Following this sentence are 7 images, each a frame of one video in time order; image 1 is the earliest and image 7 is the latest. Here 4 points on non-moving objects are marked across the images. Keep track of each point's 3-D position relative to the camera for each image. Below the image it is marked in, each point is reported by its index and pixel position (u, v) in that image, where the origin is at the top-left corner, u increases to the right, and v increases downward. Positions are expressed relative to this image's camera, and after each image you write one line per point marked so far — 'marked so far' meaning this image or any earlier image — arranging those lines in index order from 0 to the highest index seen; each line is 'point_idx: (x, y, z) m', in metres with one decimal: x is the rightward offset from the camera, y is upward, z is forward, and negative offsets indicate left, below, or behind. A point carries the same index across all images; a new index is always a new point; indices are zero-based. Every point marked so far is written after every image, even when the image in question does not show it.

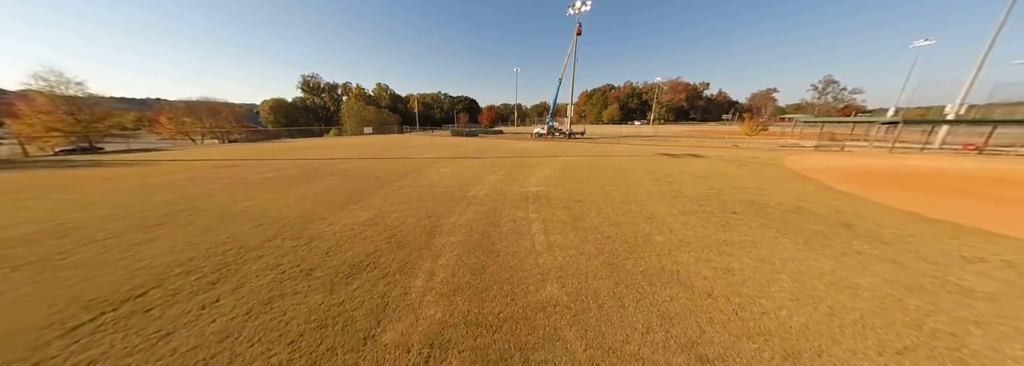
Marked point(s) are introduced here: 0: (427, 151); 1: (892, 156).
0: (-5.4, +2.0, +15.4) m
1: (+20.1, +1.4, +12.4) m
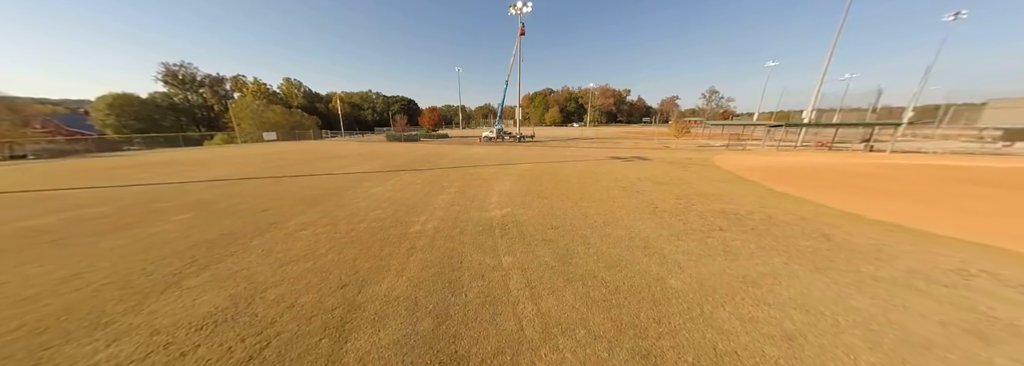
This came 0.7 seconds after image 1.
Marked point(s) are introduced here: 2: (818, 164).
0: (-8.2, +1.0, +12.4) m
1: (+17.3, +1.9, +15.1) m
2: (+15.7, +1.0, +12.2) m
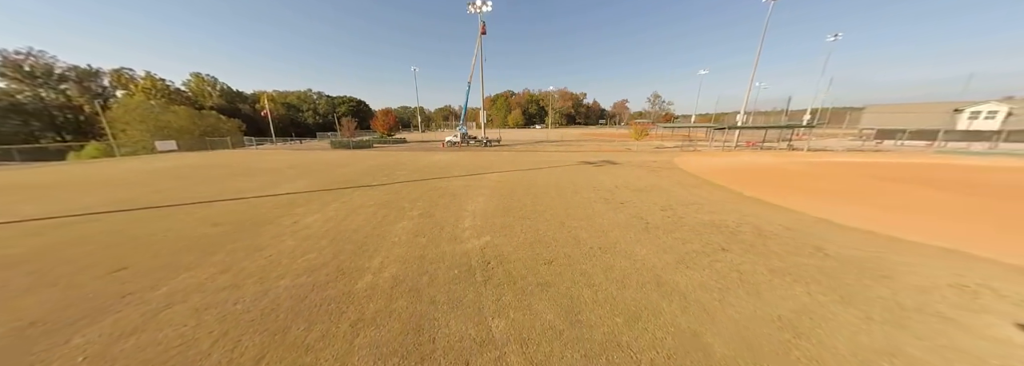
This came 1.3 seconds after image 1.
0: (-9.6, +0.2, +10.2) m
1: (+15.2, +2.1, +16.7) m
2: (+14.1, +1.2, +13.5) m
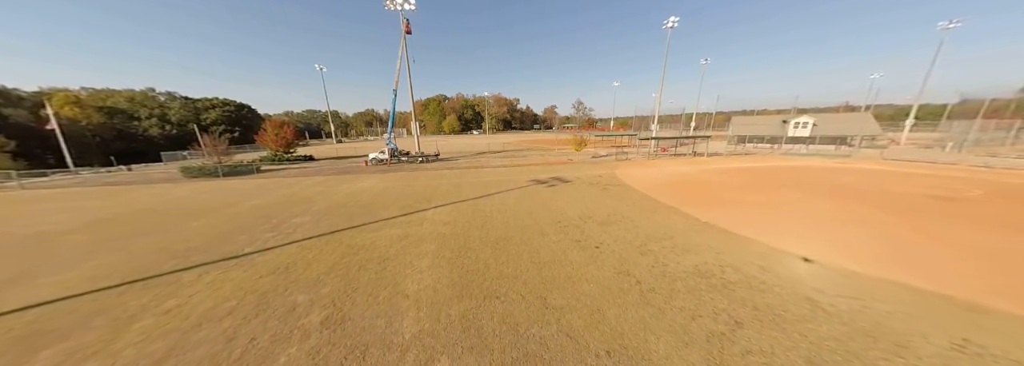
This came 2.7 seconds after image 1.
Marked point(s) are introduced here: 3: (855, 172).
0: (-11.1, -1.8, +5.9) m
1: (+11.0, +1.7, +18.5) m
2: (+10.8, +0.8, +15.1) m
3: (+19.9, +0.6, +13.8) m
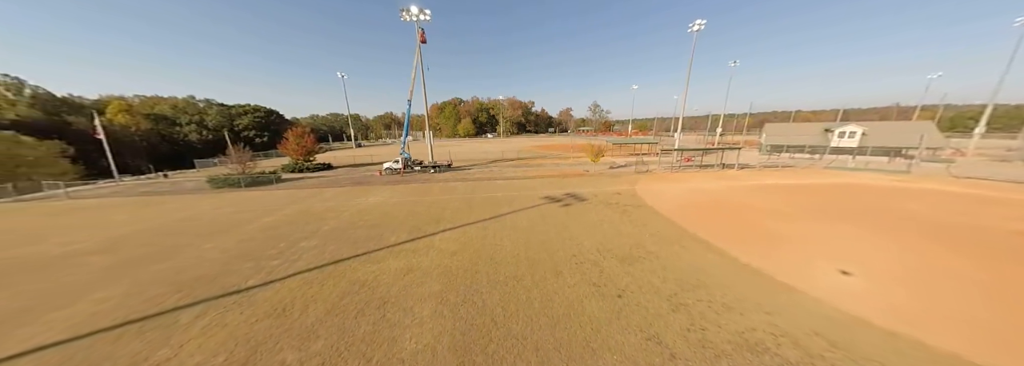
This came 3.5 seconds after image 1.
0: (-10.9, -2.6, +6.0) m
1: (+12.0, +0.6, +17.2) m
2: (+11.6, -0.3, +13.9) m
3: (+20.6, -0.6, +12.0) m
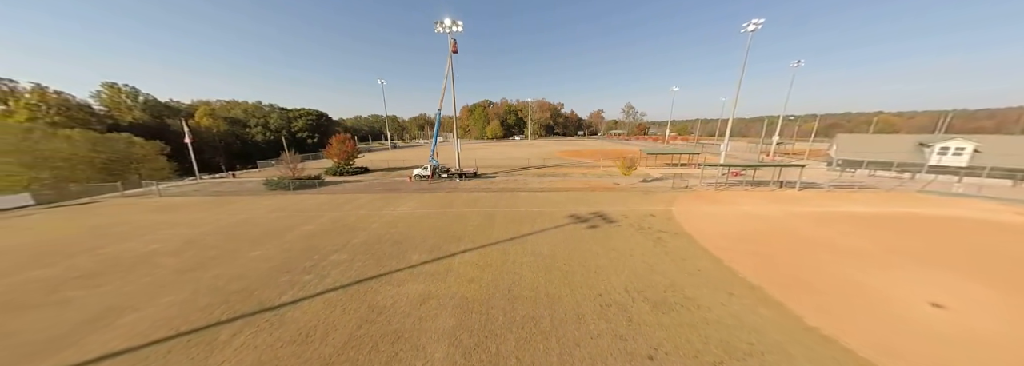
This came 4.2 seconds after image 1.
0: (-10.4, -3.0, +6.8) m
1: (+13.7, -0.7, +15.4) m
2: (+12.9, -1.5, +12.2) m
3: (+21.6, -2.1, +9.3) m
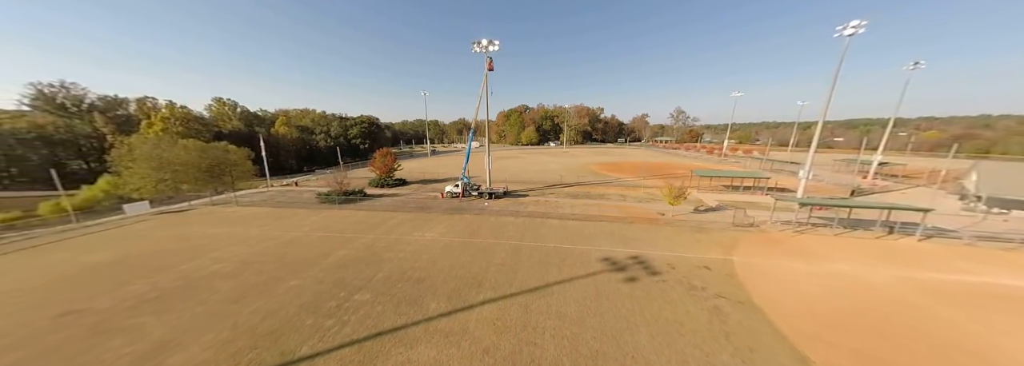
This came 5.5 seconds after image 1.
0: (-9.8, -4.3, +7.5) m
1: (+15.4, -2.9, +12.5) m
2: (+14.1, -3.7, +9.4) m
3: (+22.2, -4.6, +5.2) m
